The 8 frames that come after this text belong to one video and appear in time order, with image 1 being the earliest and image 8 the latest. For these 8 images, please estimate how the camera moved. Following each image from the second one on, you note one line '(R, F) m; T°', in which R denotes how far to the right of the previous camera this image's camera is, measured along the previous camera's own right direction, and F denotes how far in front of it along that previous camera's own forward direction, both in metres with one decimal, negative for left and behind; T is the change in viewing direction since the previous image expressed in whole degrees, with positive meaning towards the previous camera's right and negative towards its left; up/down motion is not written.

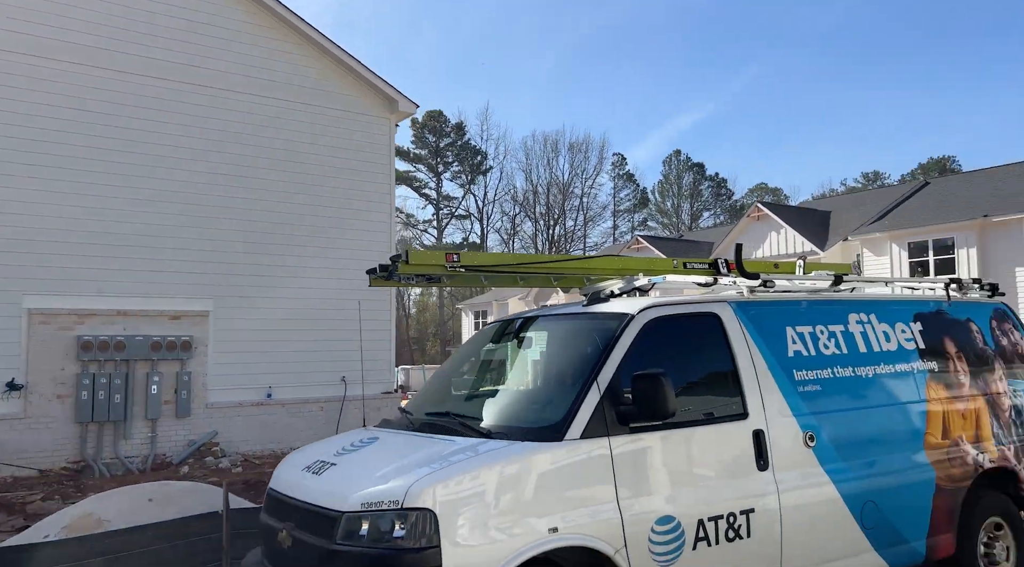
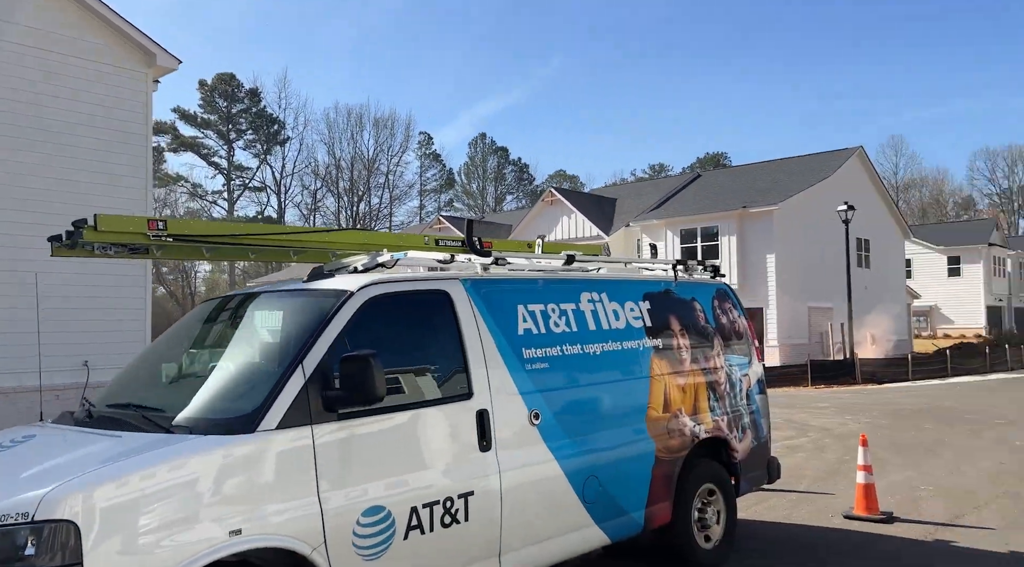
(+0.1, +0.1) m; +15°
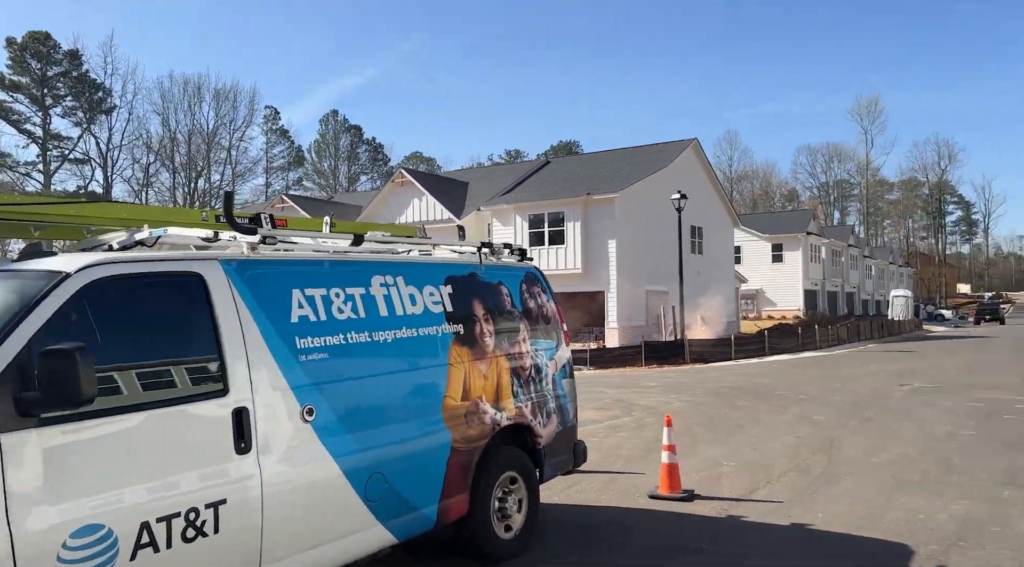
(+0.1, +0.1) m; +11°
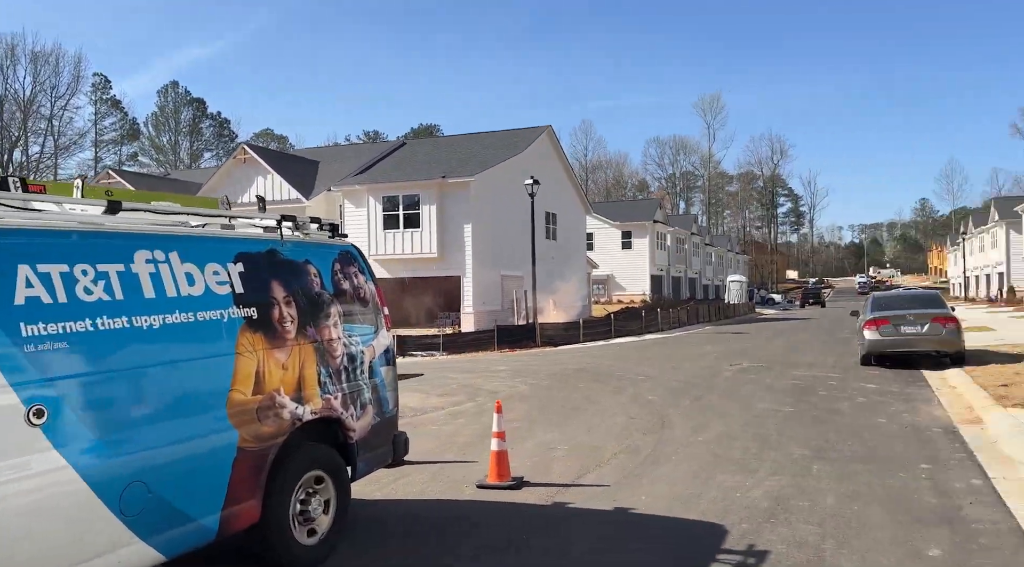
(+0.1, +0.2) m; +10°
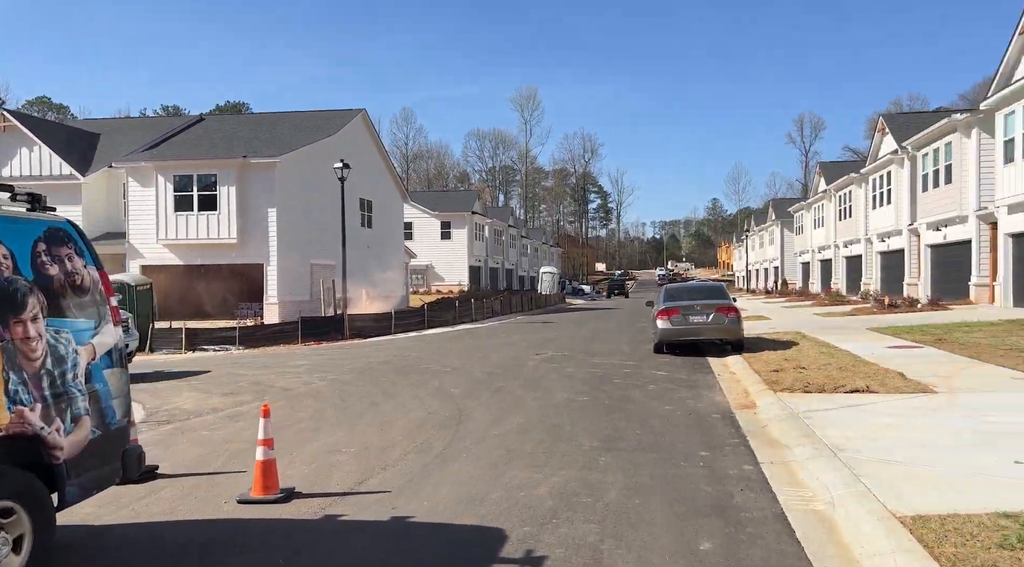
(+0.2, +0.2) m; +13°
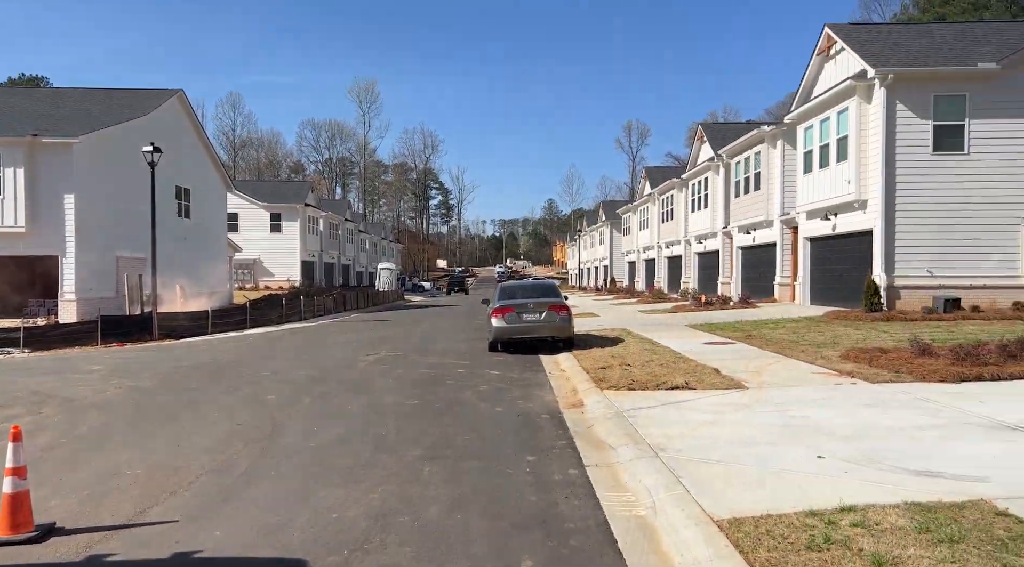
(+0.1, +0.3) m; +11°
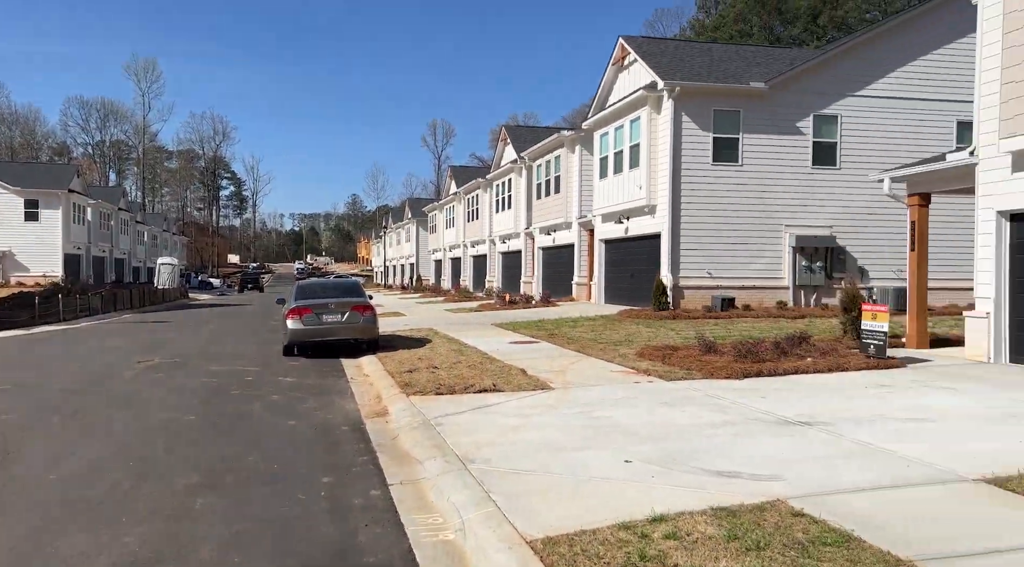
(0.0, +0.5) m; +13°
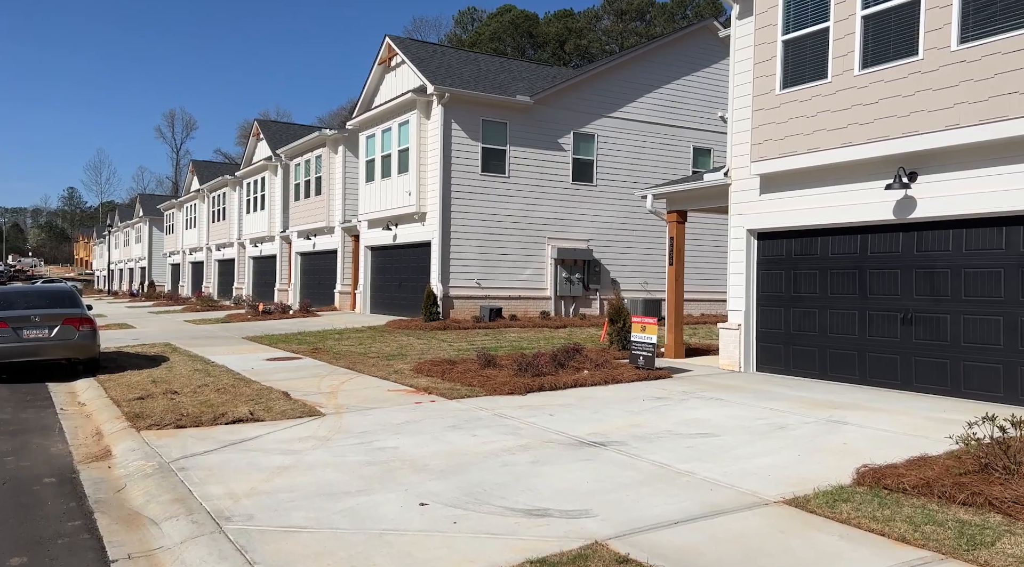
(-0.2, +1.3) m; +16°
